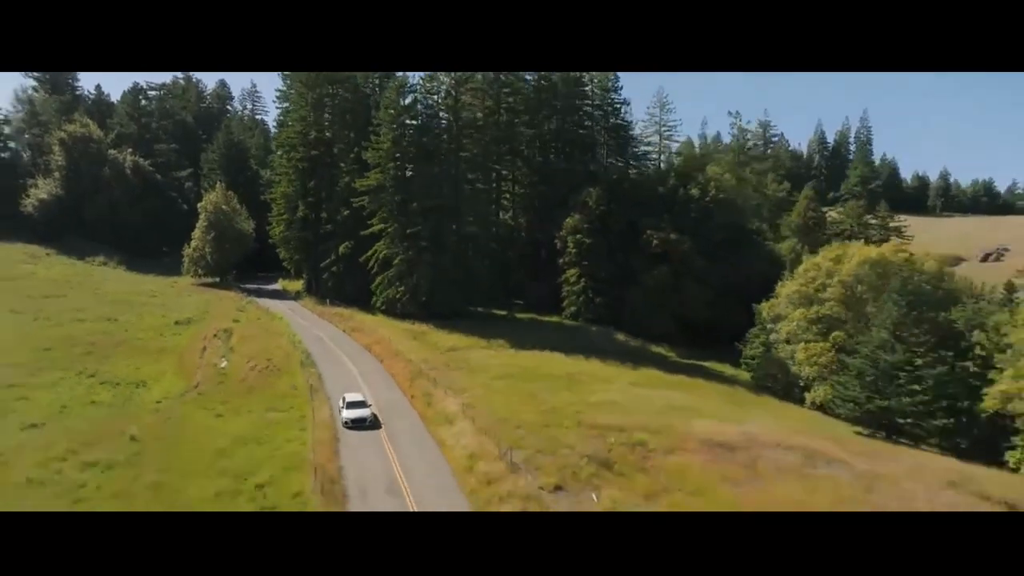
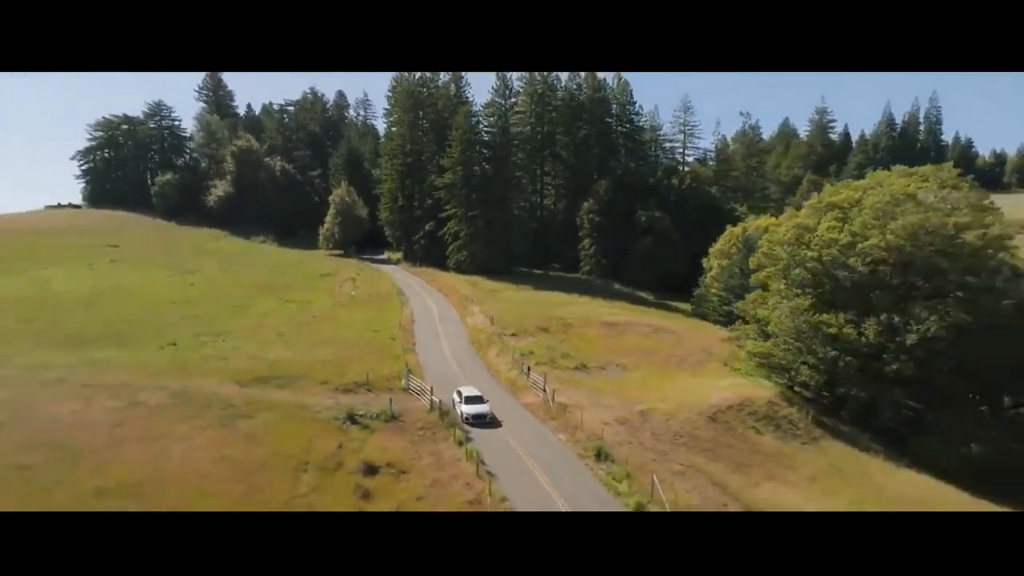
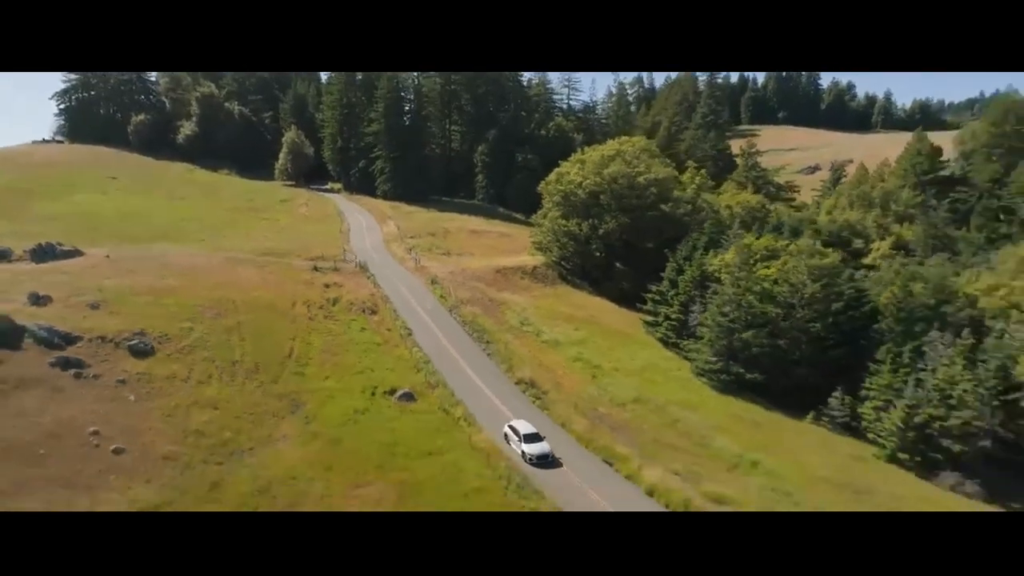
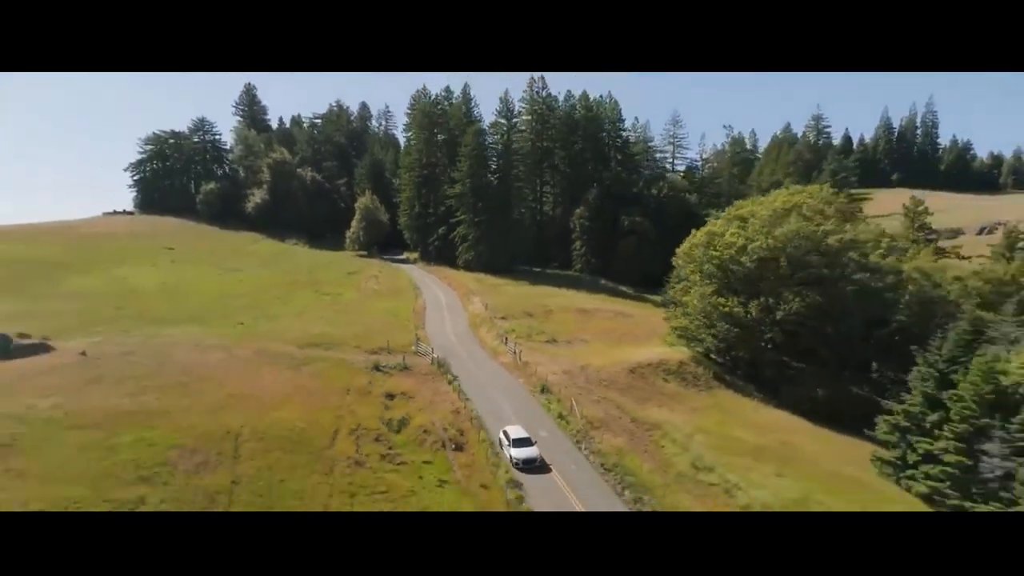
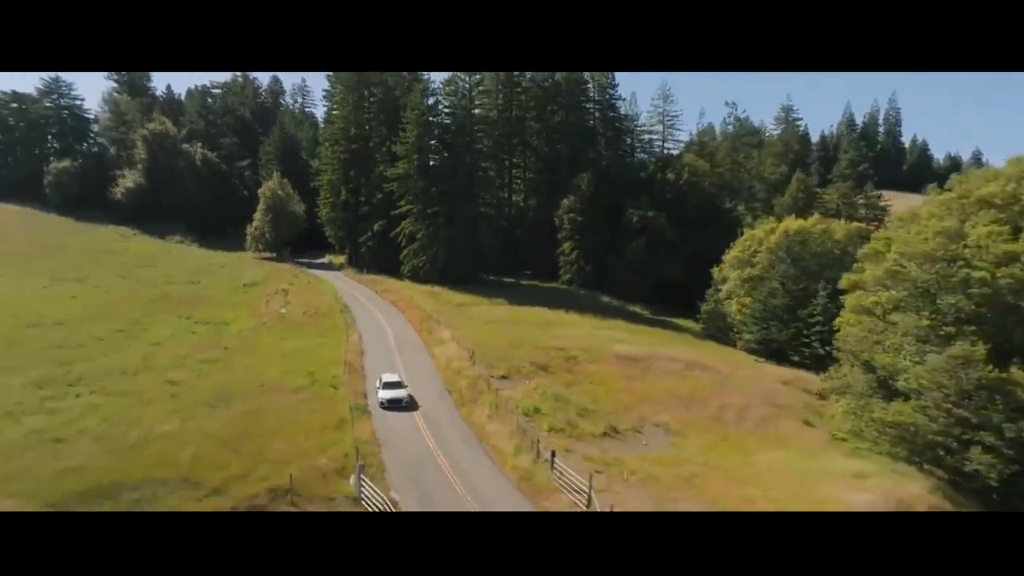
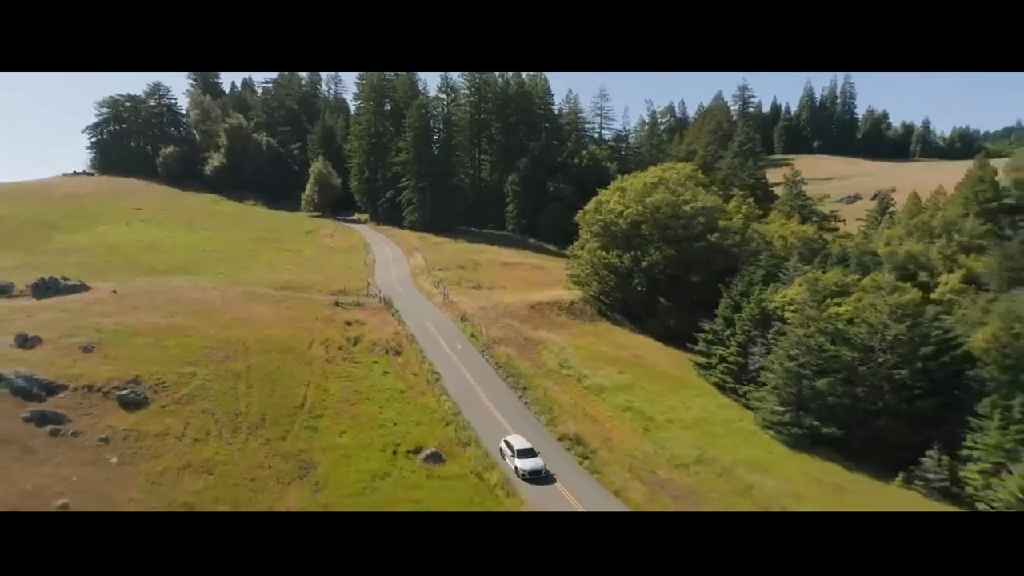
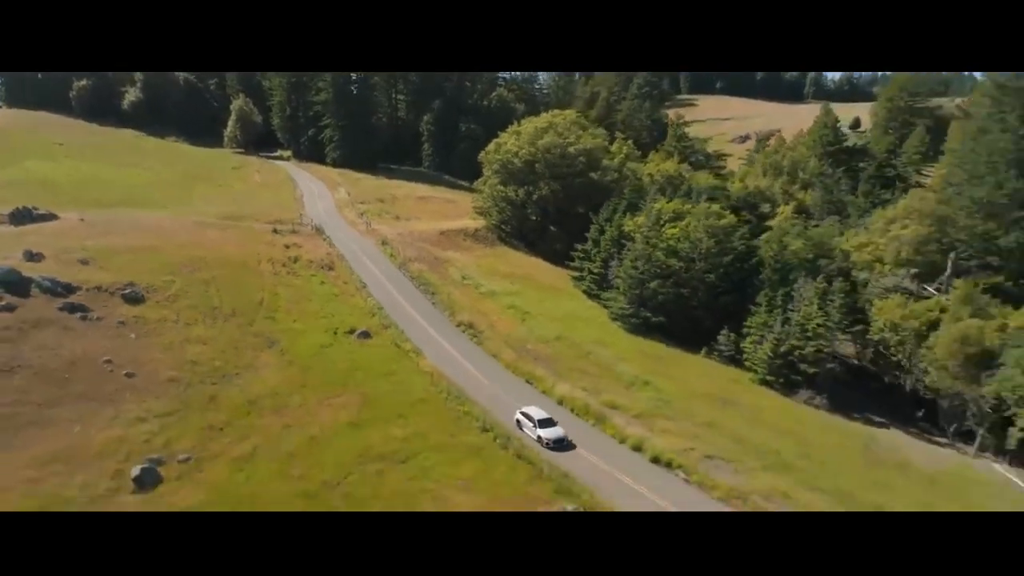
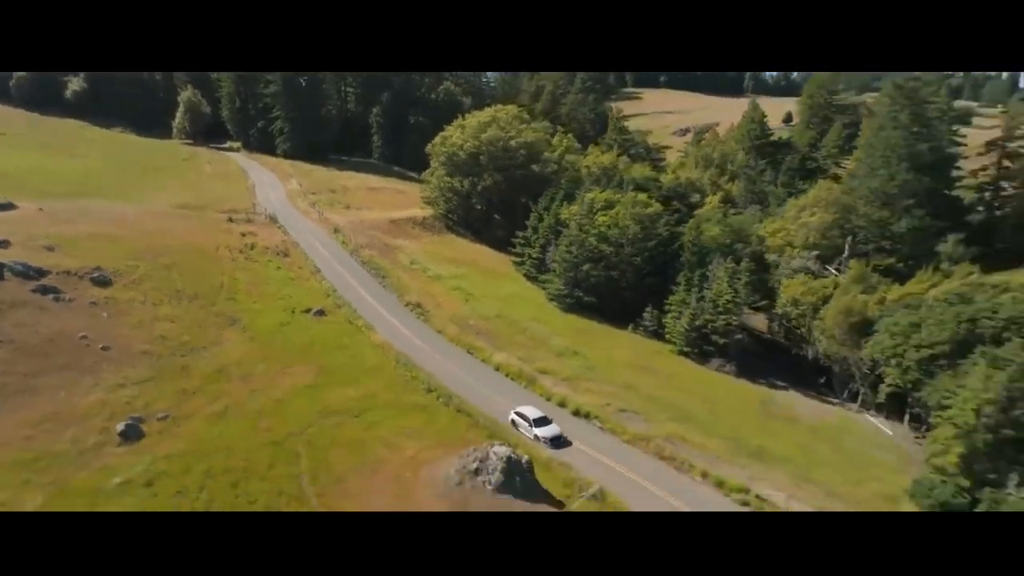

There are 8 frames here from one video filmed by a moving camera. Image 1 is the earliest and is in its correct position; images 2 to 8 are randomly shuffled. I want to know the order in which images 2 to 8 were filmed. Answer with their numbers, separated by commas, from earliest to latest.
5, 2, 4, 6, 3, 7, 8
